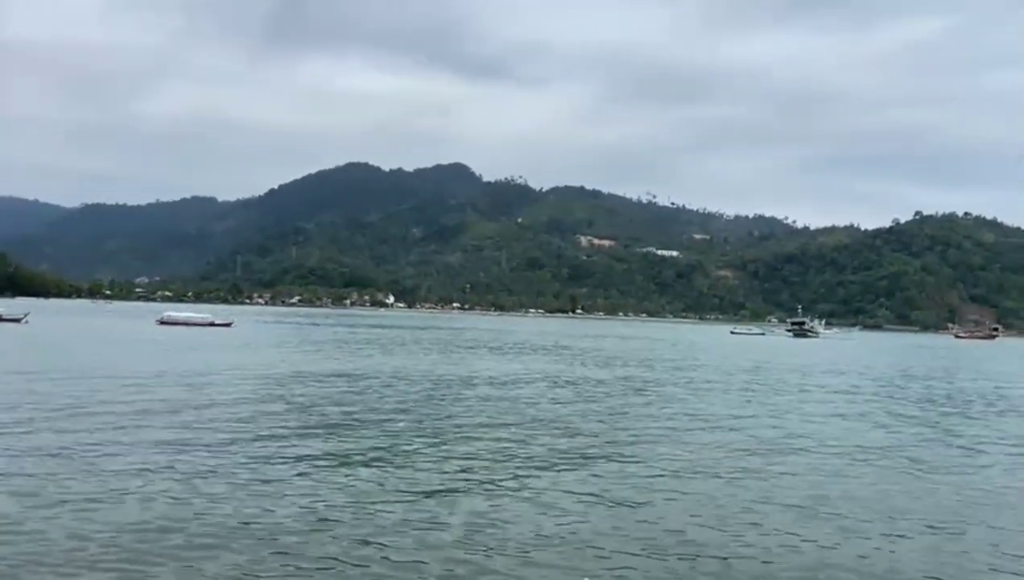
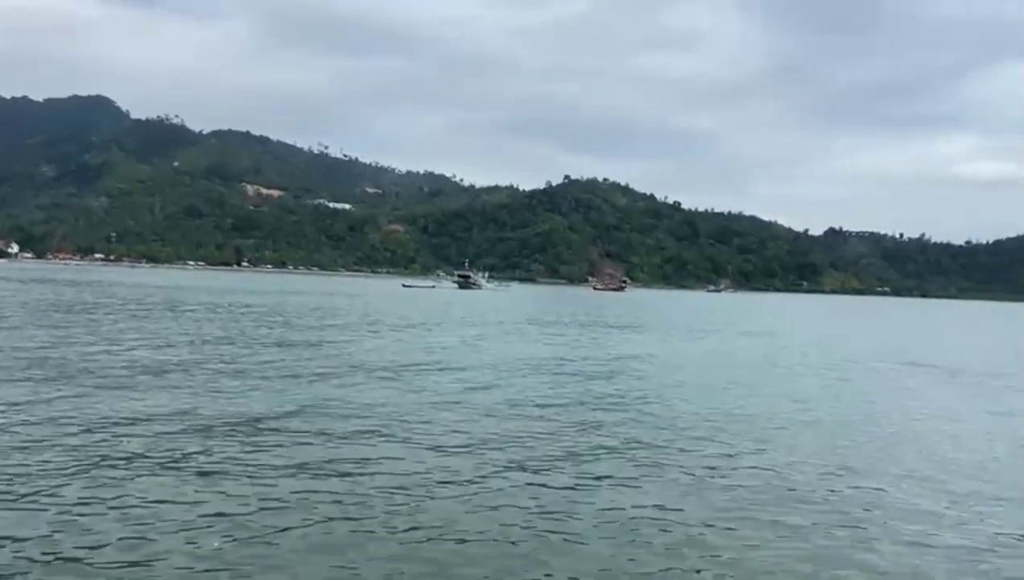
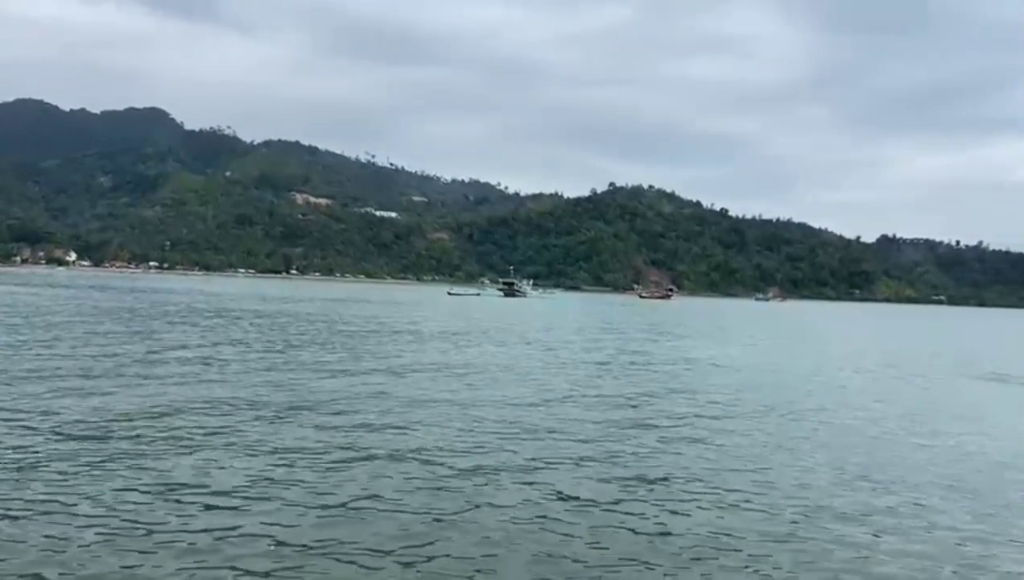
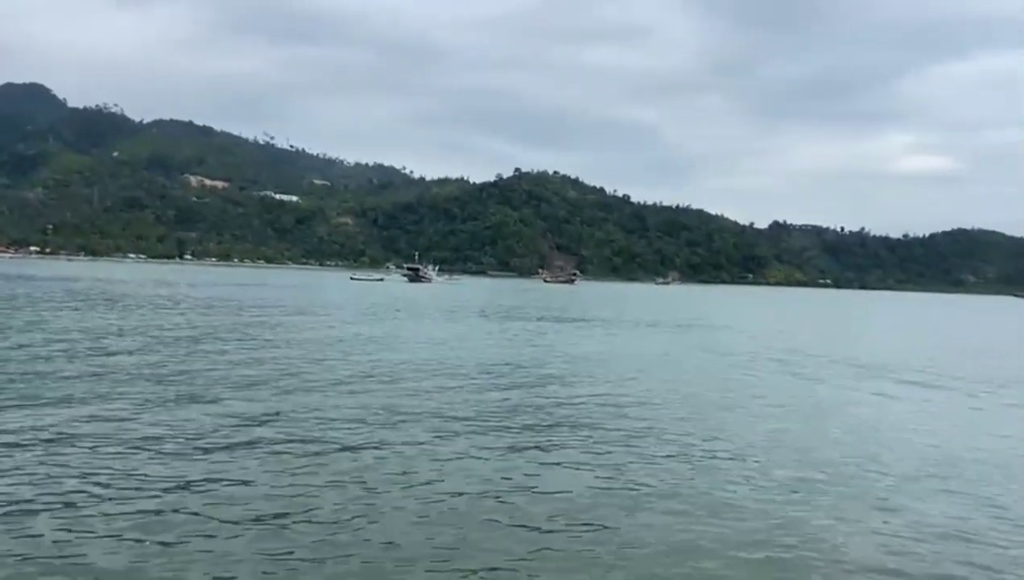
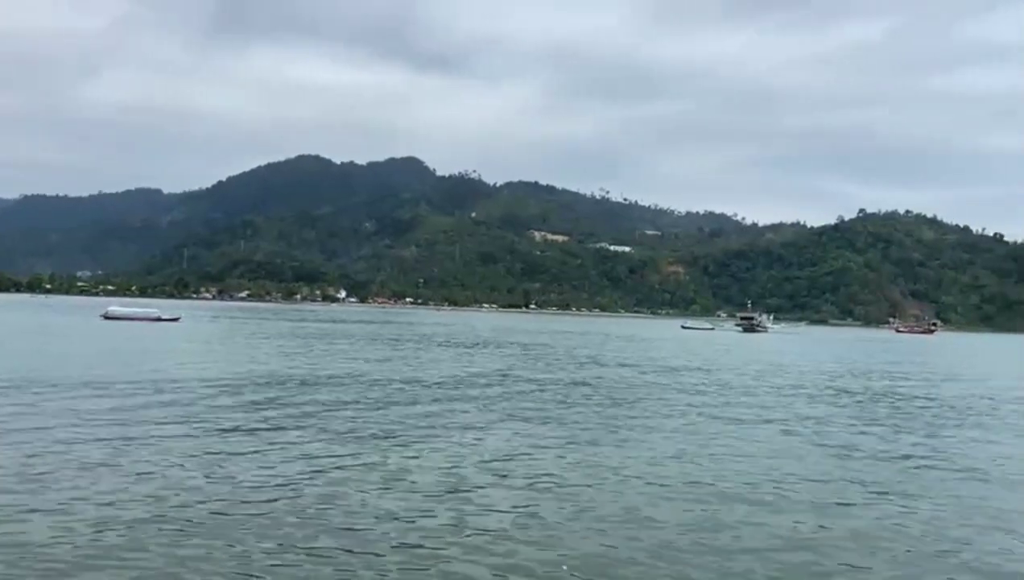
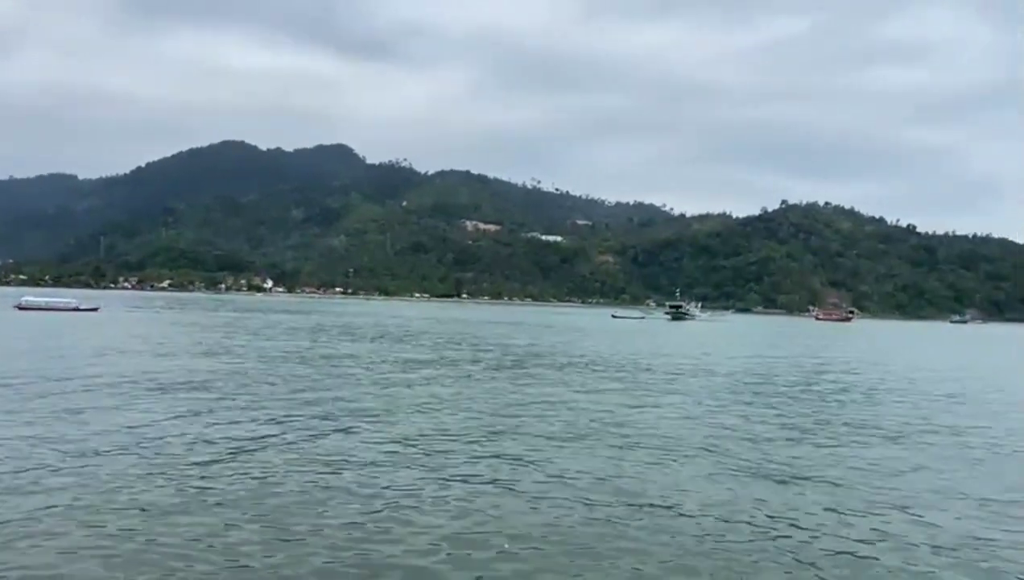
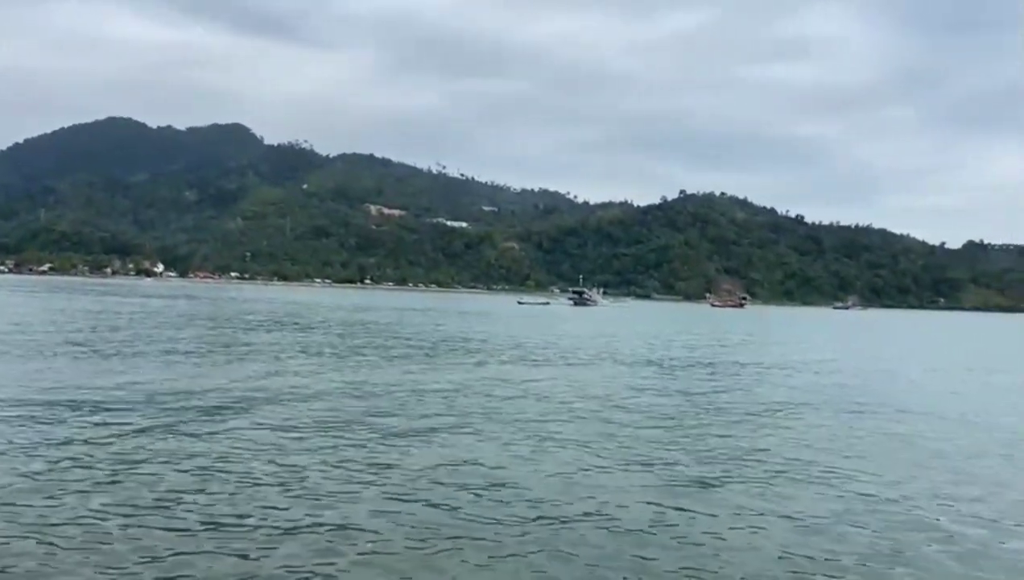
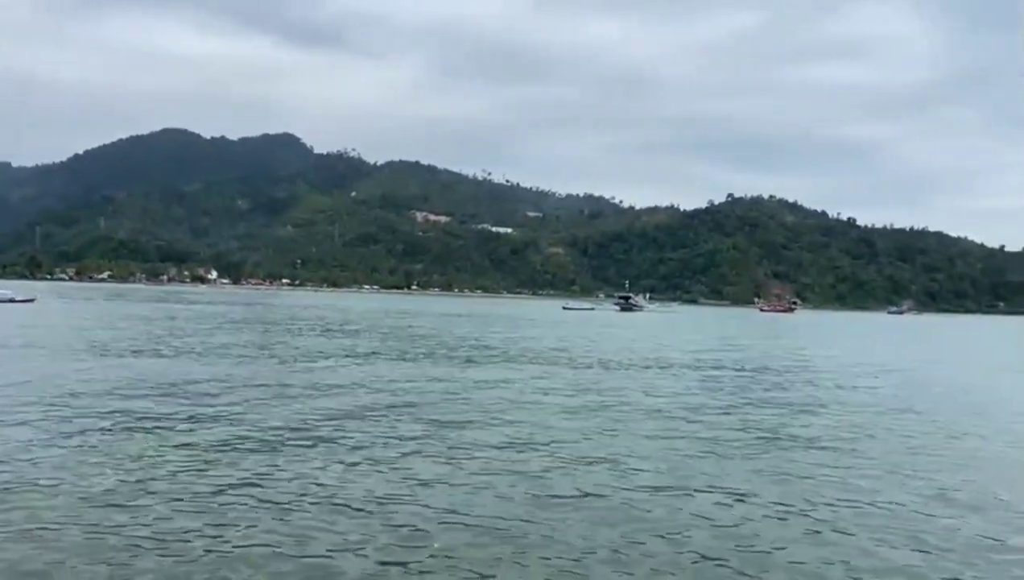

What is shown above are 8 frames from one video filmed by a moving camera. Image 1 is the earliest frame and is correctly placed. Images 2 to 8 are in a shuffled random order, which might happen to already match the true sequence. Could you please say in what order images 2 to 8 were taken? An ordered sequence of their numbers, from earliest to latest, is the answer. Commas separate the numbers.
5, 6, 8, 7, 3, 2, 4
